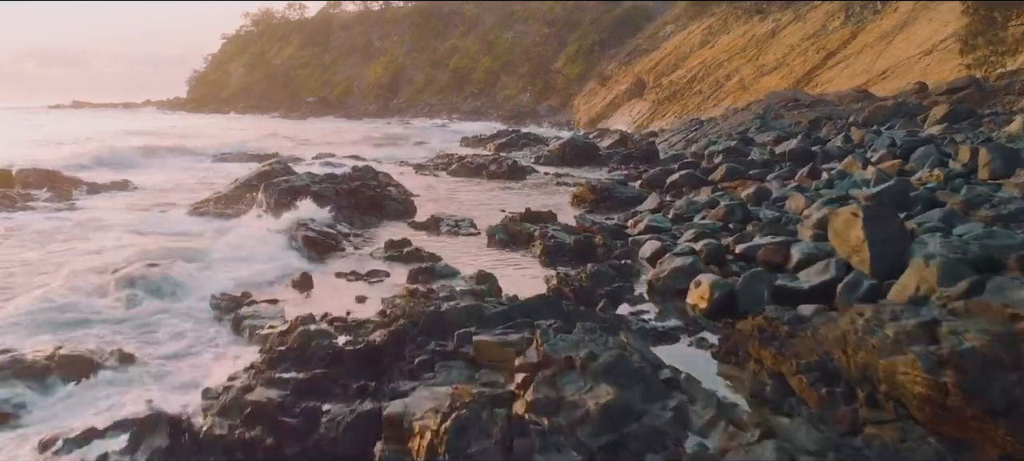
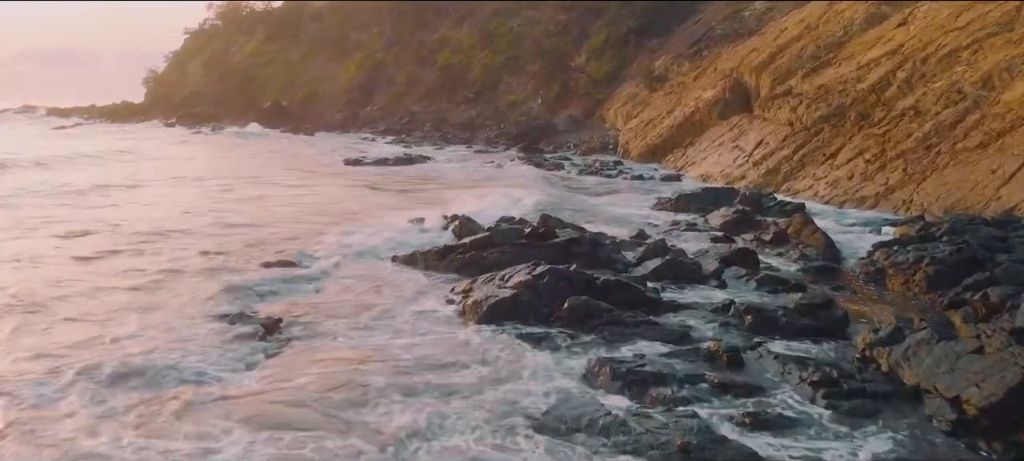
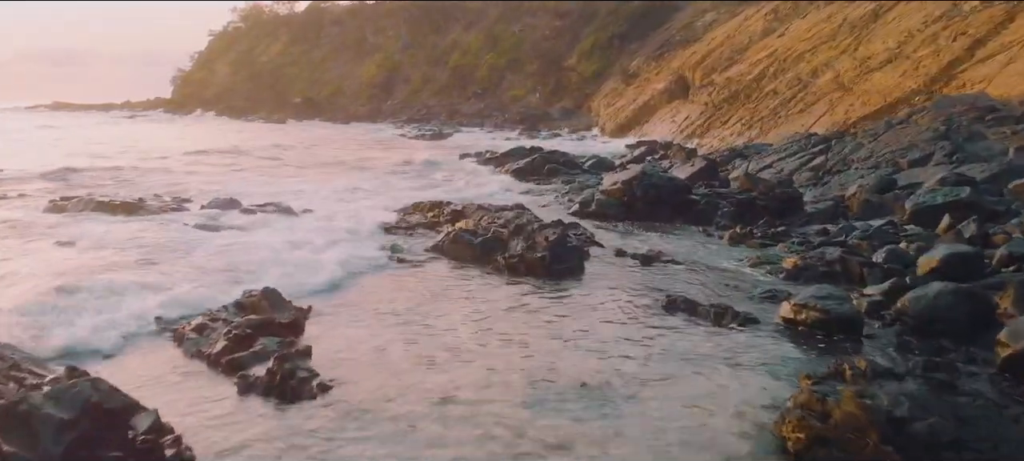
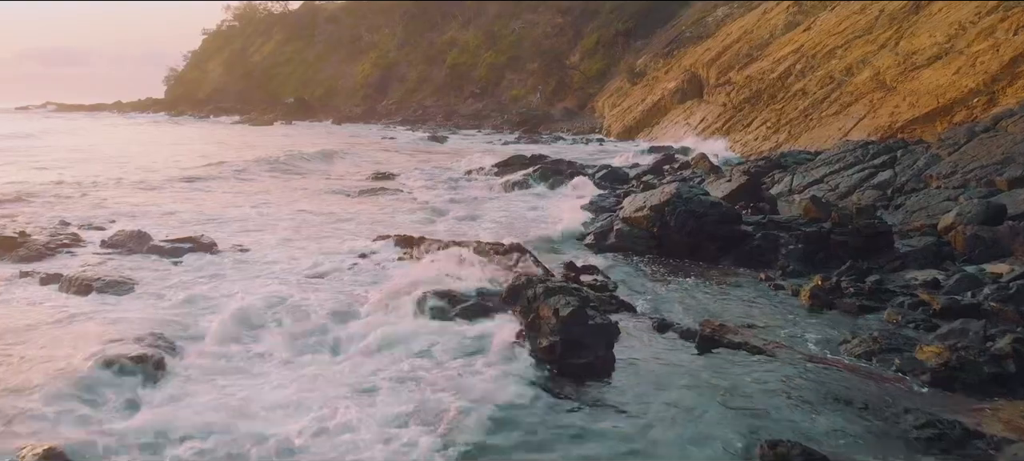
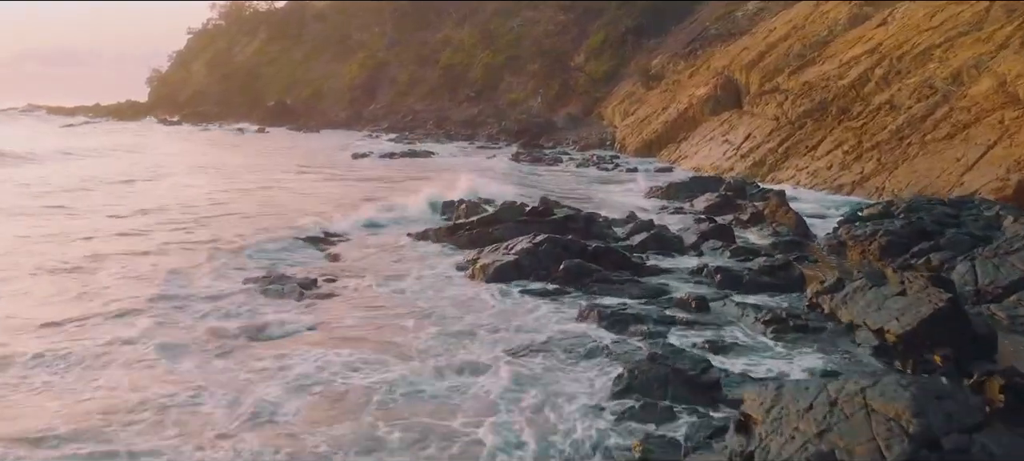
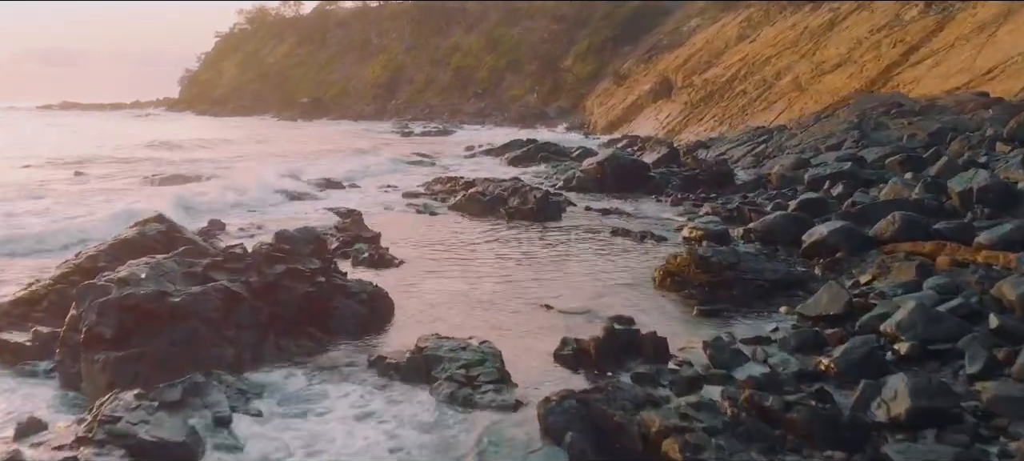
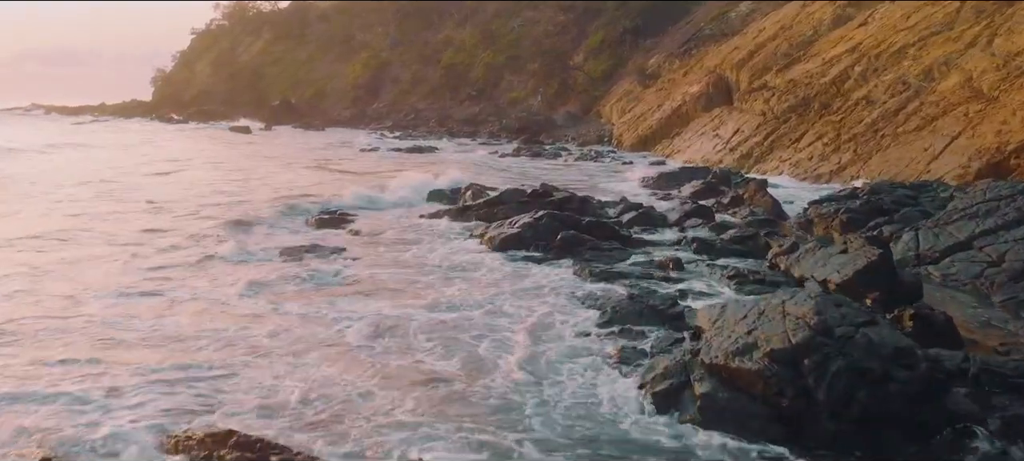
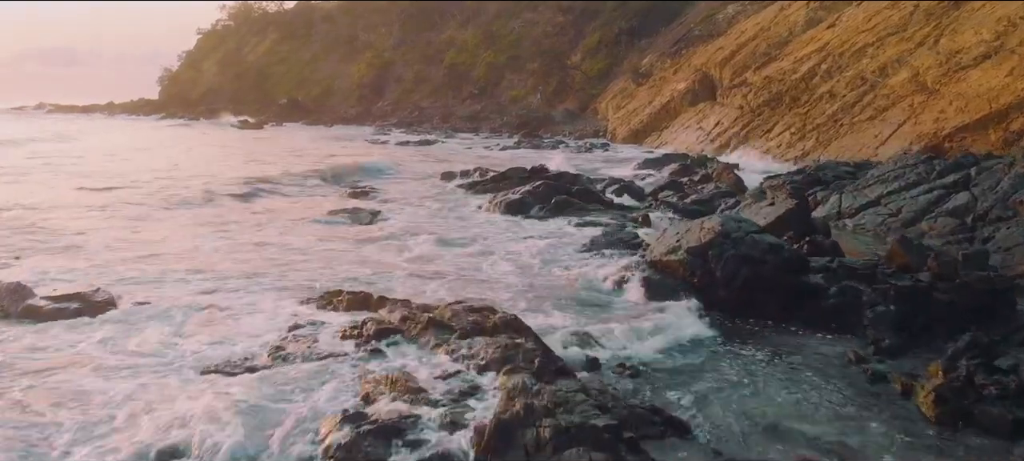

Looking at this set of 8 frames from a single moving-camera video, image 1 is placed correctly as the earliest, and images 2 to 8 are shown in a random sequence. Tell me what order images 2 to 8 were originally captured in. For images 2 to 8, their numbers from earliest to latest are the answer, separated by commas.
6, 3, 4, 8, 7, 5, 2
